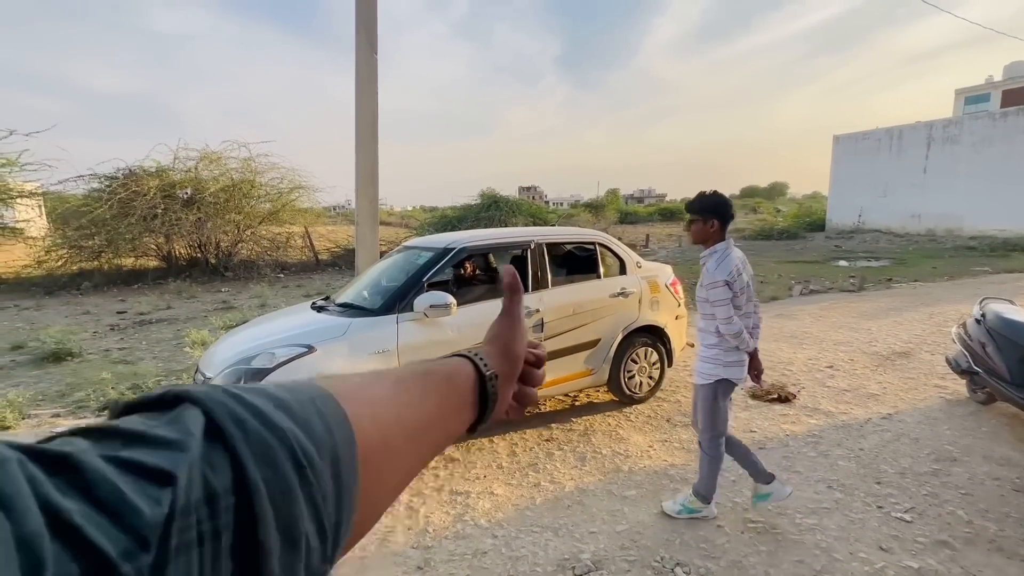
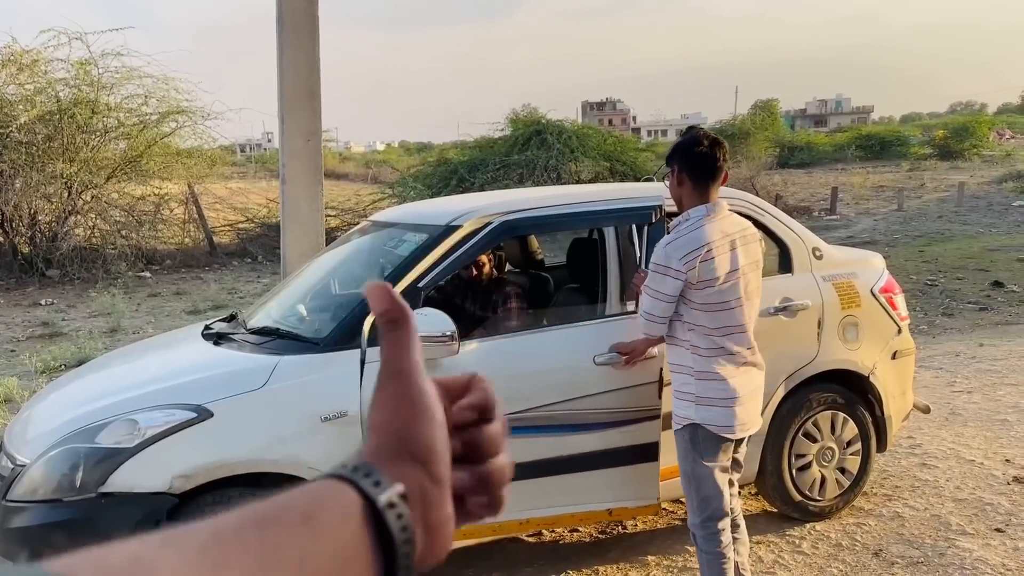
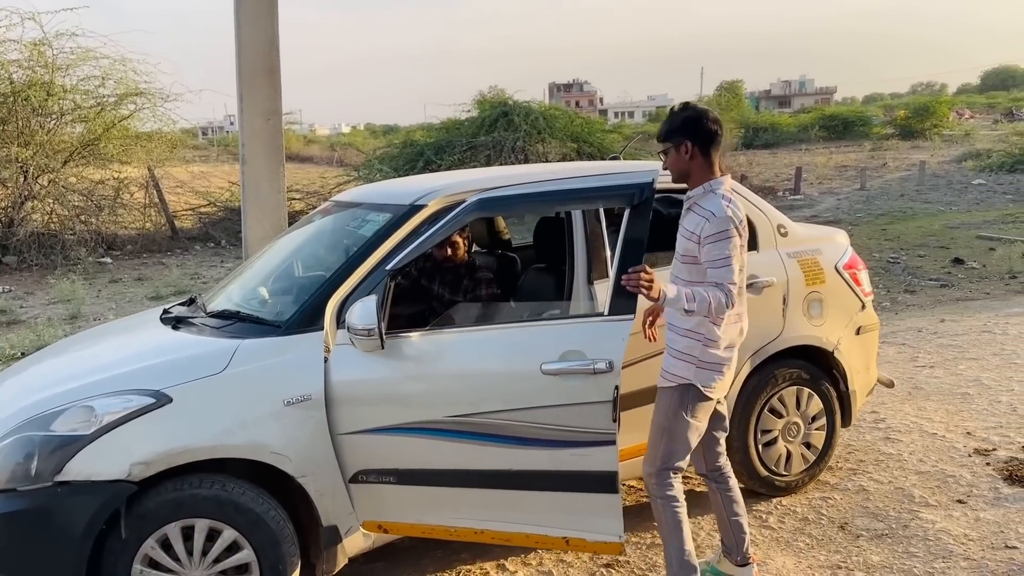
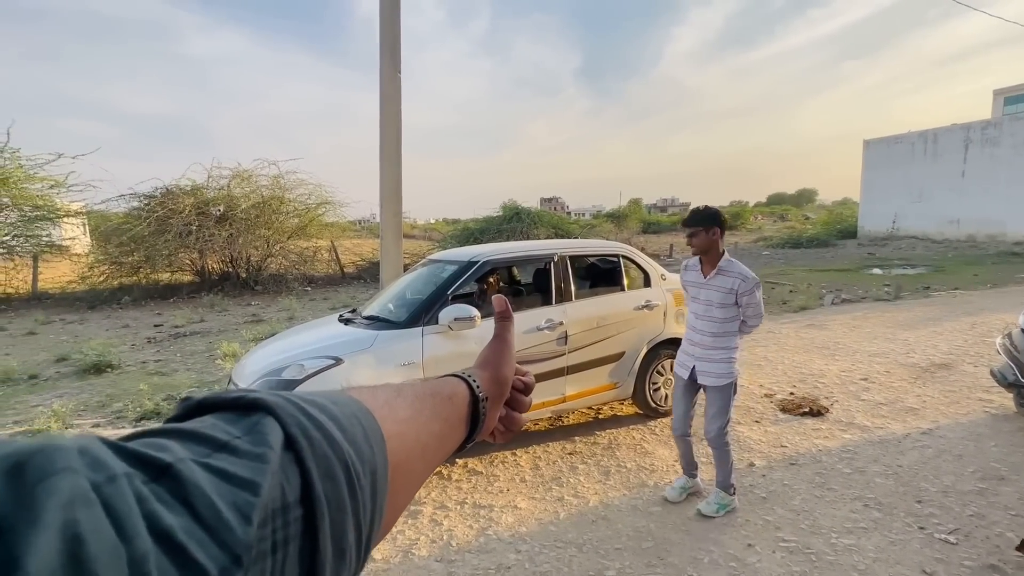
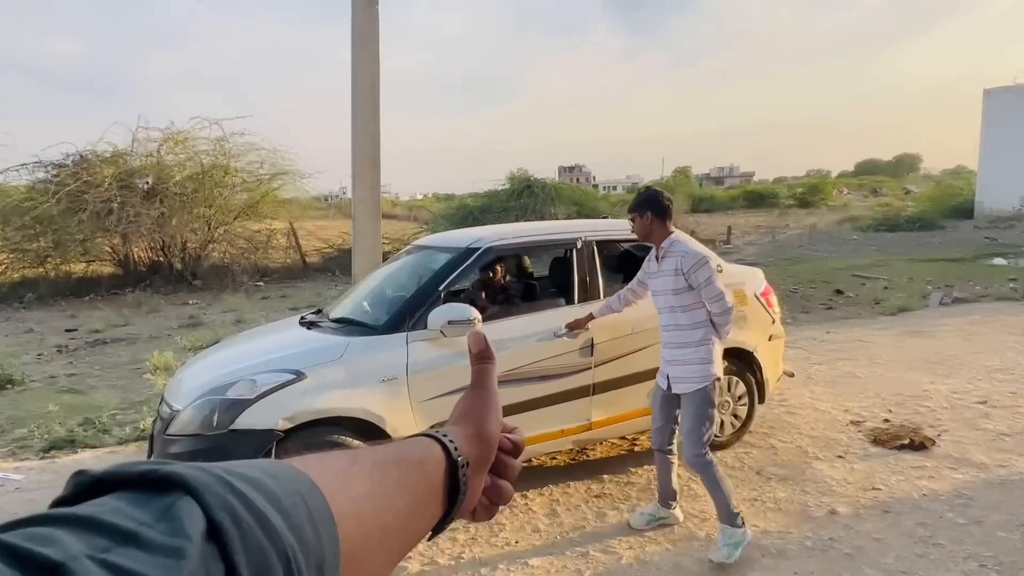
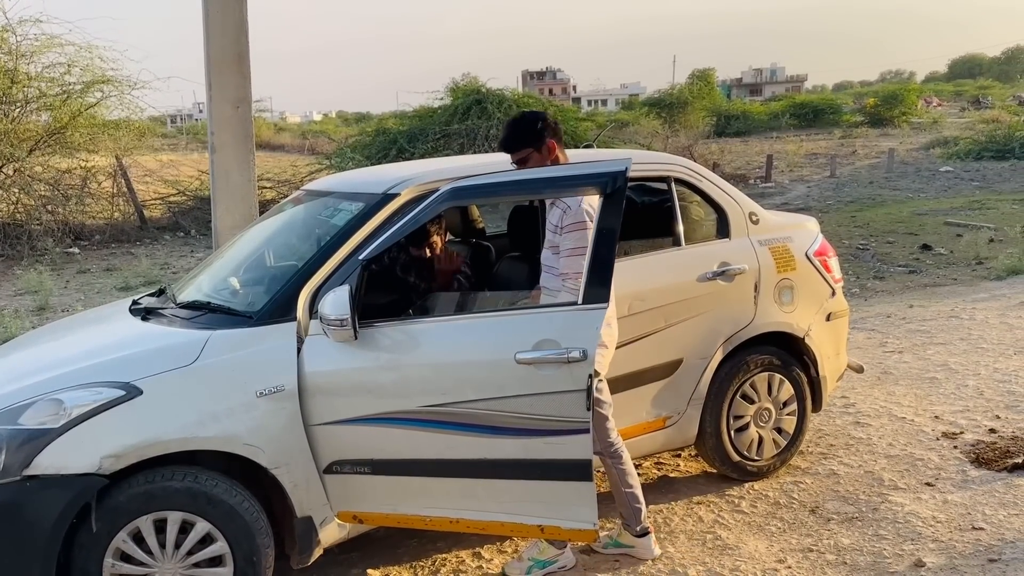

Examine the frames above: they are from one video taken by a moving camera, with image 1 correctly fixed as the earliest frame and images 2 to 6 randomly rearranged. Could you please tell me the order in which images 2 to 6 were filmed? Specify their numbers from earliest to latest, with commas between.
4, 5, 2, 3, 6
